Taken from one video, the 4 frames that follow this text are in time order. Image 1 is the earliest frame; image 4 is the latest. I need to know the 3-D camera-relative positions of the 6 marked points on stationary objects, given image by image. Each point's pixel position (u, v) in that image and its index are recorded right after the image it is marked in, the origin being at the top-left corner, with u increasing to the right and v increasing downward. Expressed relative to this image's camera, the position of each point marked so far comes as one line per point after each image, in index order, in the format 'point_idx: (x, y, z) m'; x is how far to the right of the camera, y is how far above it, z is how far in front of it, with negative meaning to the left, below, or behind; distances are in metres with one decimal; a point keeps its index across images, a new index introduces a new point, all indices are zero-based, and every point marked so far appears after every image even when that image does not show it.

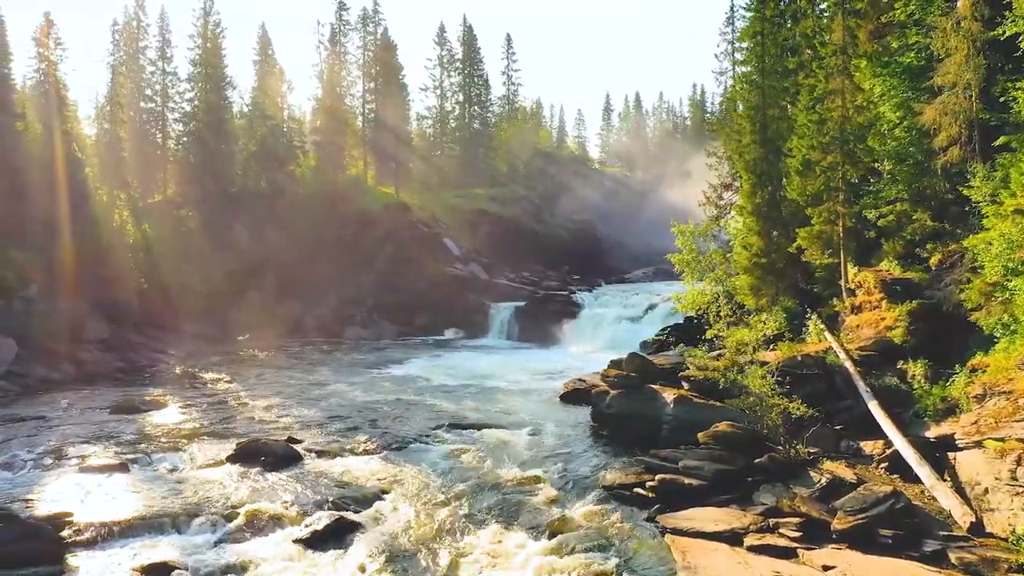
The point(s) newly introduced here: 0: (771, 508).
0: (+5.8, -4.9, +14.3) m
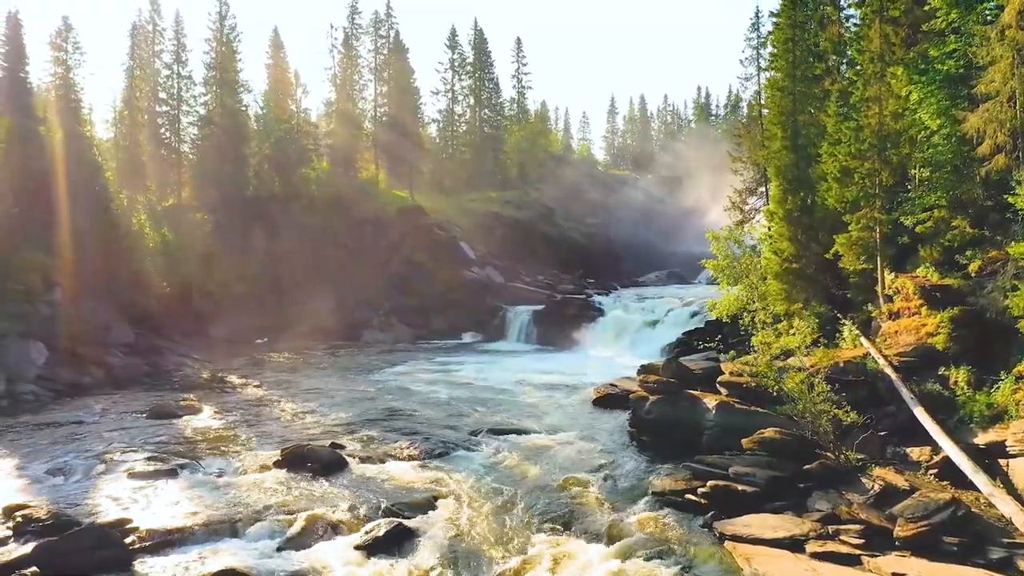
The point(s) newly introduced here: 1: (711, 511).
0: (+7.1, -5.1, +14.4) m
1: (+4.8, -5.4, +15.5) m
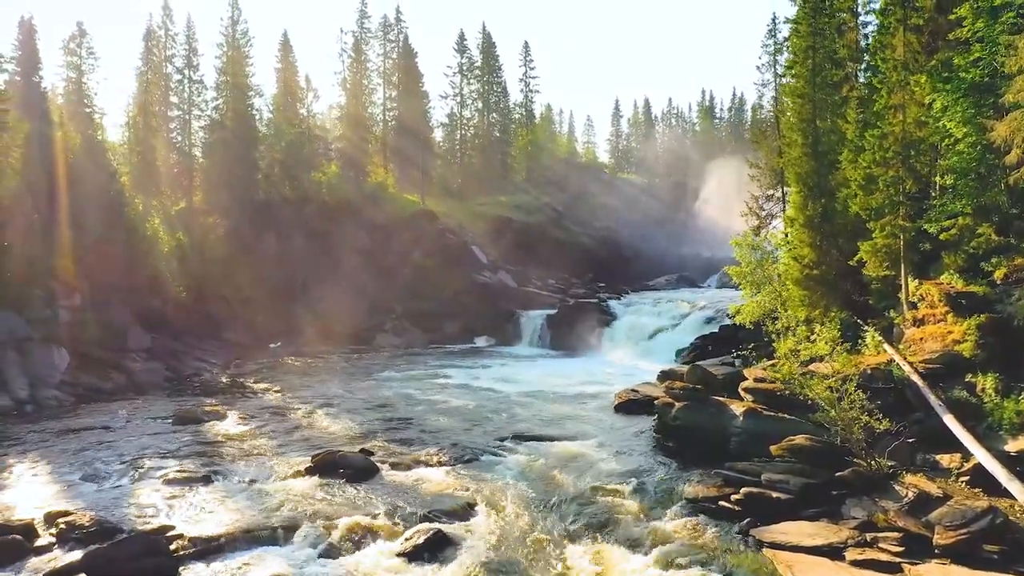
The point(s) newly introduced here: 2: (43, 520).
0: (+7.9, -5.3, +14.5) m
1: (+5.7, -5.6, +15.6) m
2: (-11.2, -5.5, +15.3) m
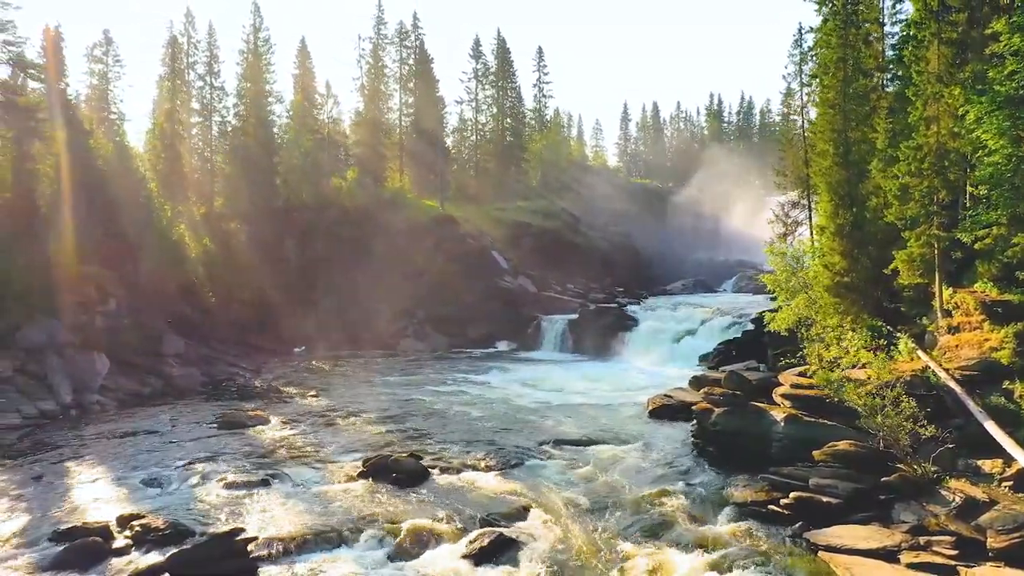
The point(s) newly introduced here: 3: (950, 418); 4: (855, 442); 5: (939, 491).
0: (+9.4, -5.5, +14.9) m
1: (+7.1, -5.8, +16.0) m
2: (-9.7, -5.8, +15.8) m
3: (+13.3, -4.0, +19.6) m
4: (+9.8, -4.4, +18.4) m
5: (+10.9, -5.2, +16.4) m
